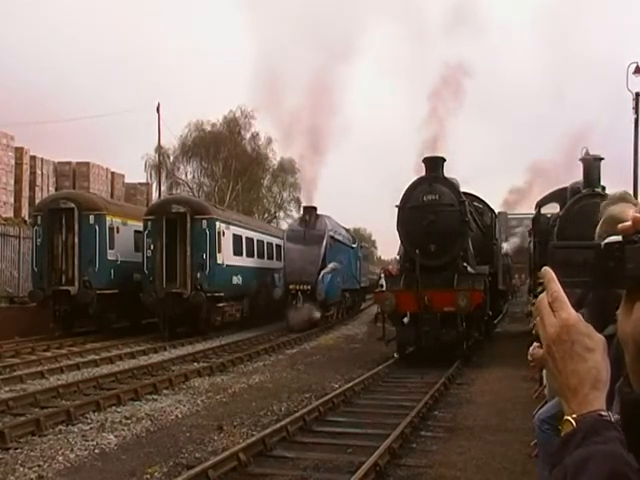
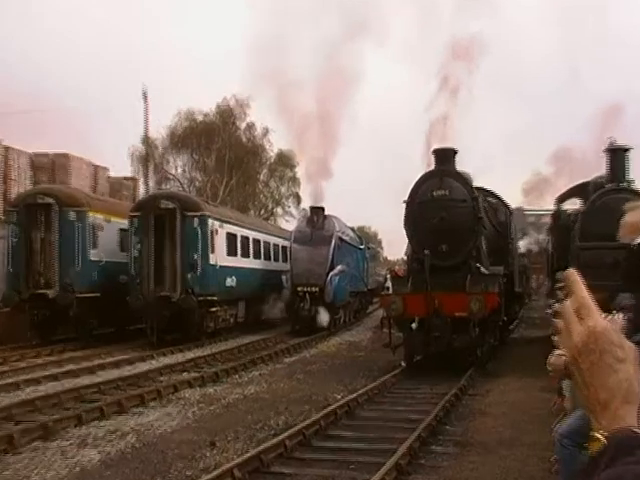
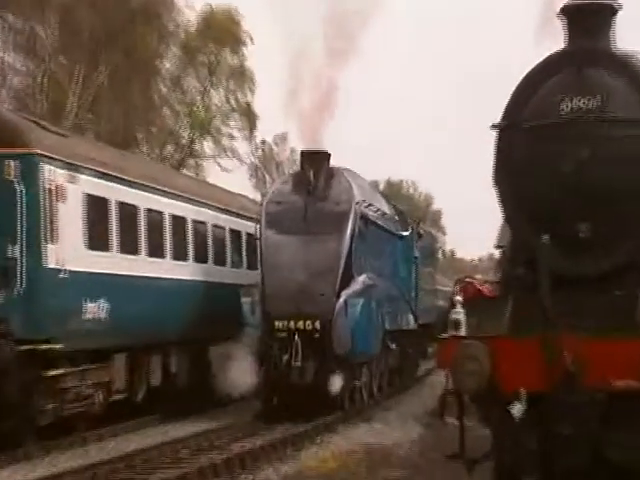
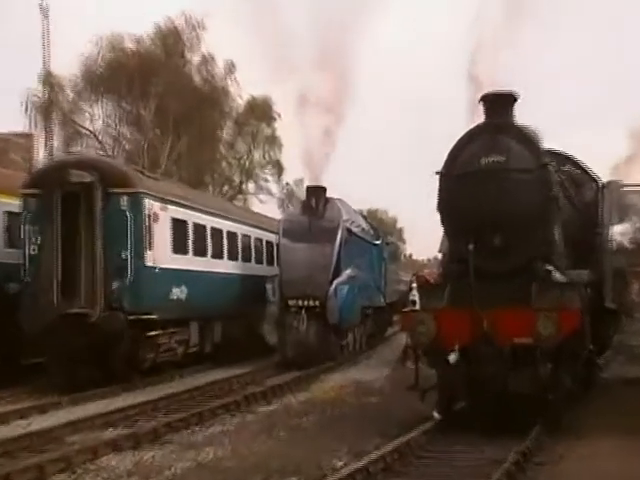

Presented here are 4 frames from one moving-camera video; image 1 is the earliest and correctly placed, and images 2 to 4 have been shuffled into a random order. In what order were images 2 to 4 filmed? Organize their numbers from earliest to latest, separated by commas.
2, 4, 3
